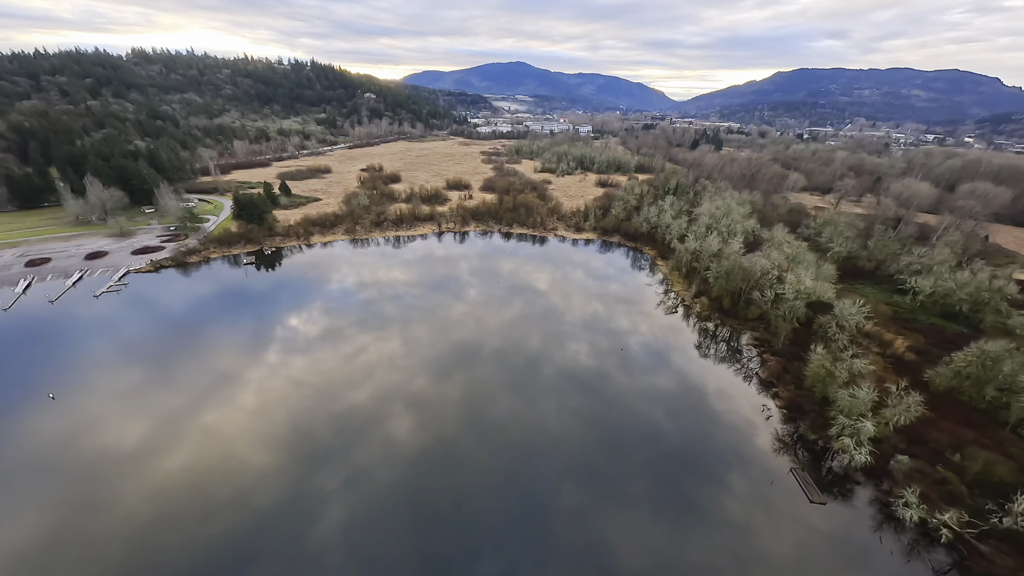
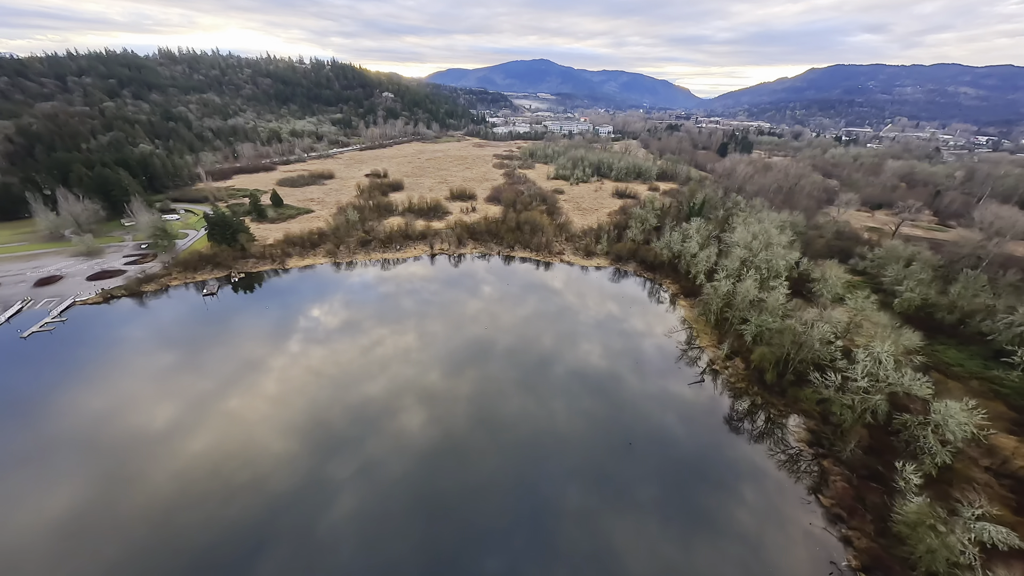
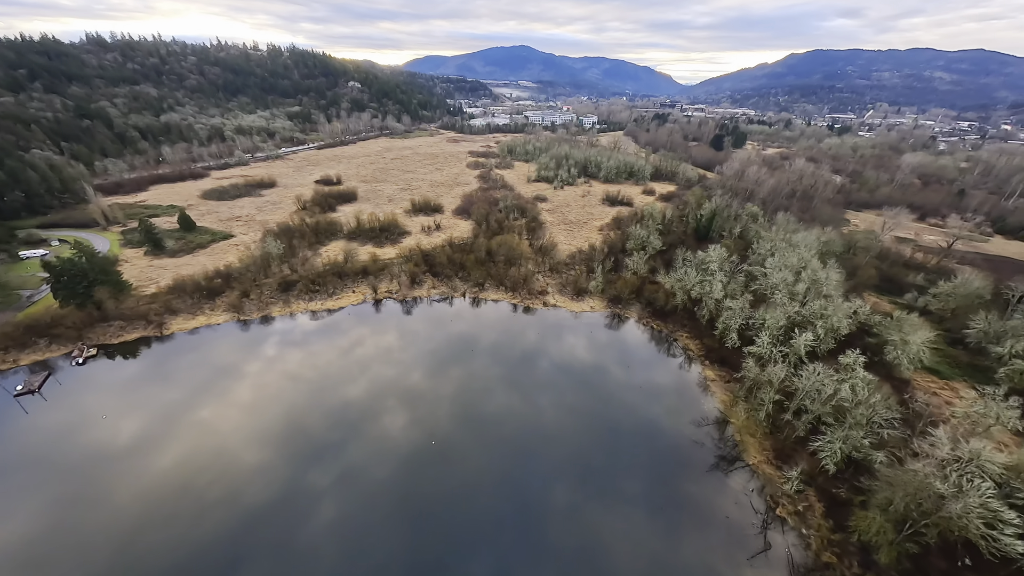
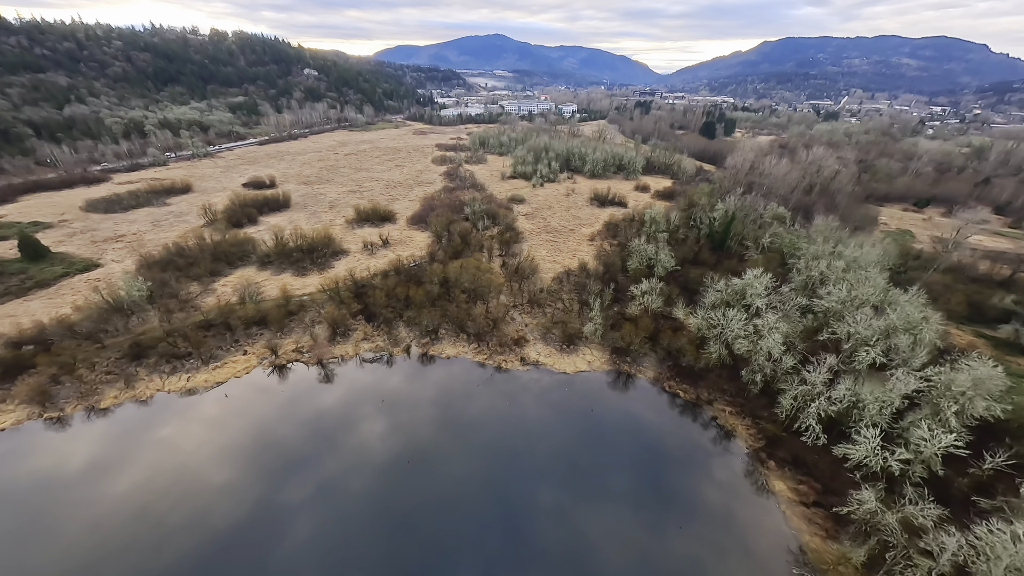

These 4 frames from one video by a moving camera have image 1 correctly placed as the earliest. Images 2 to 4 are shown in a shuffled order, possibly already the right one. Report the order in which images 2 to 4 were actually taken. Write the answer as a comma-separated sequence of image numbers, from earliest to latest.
2, 3, 4
